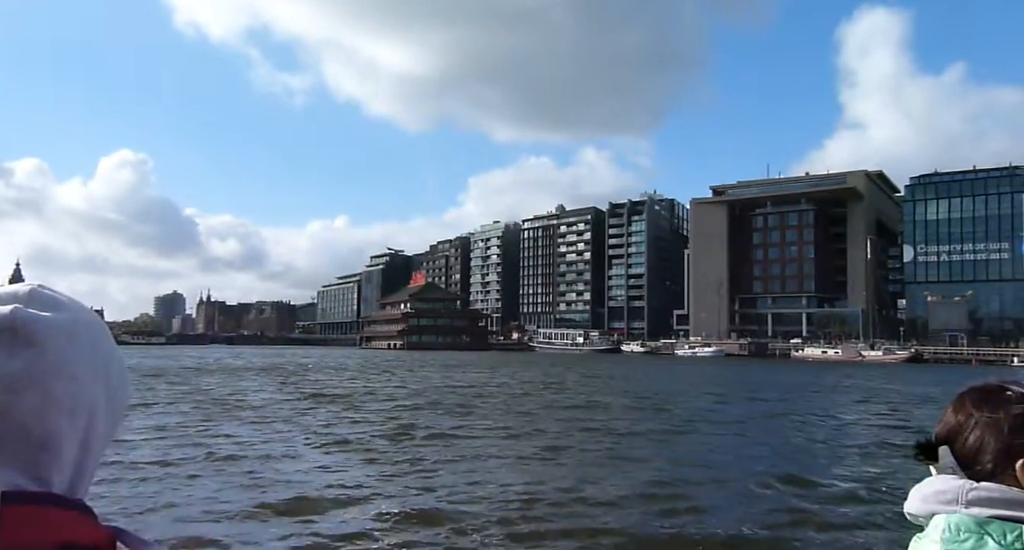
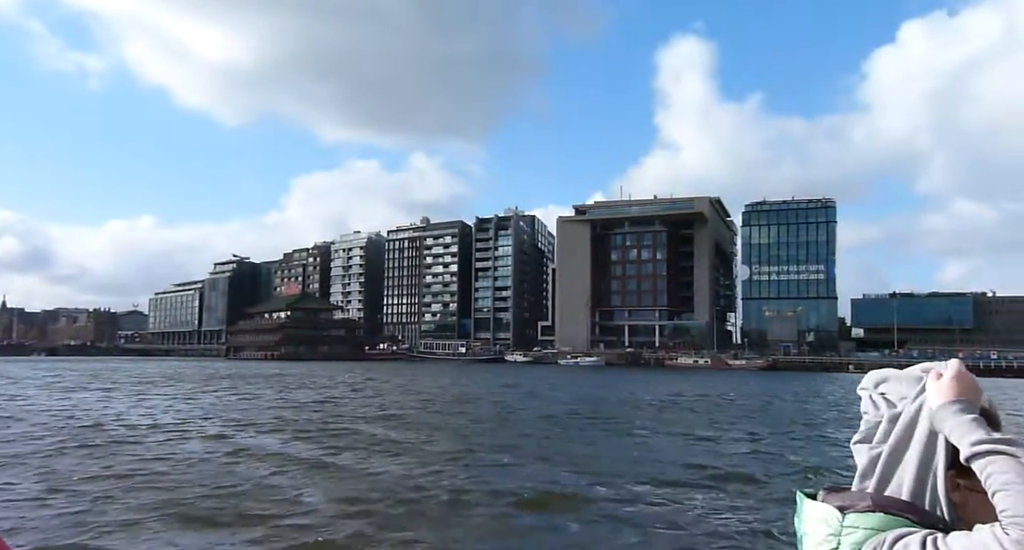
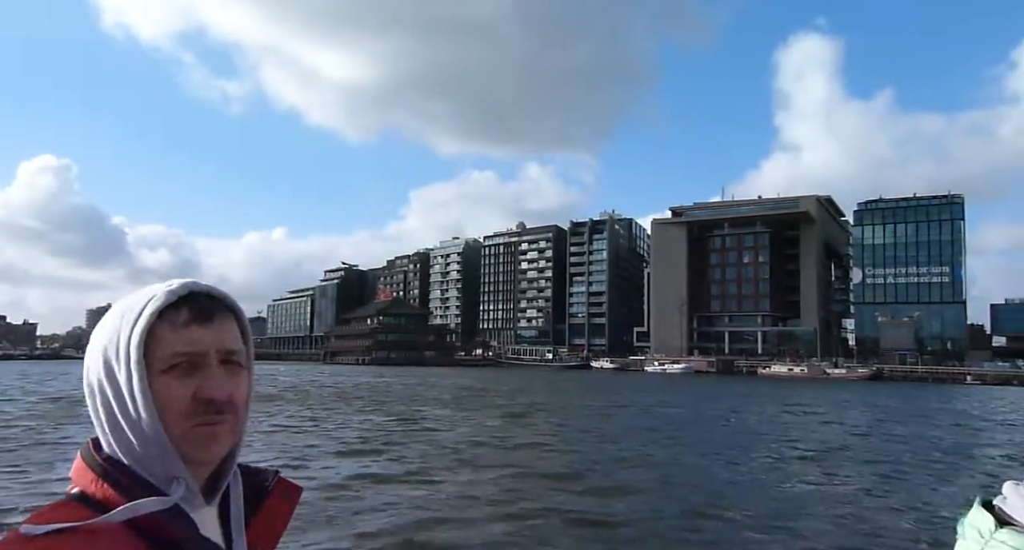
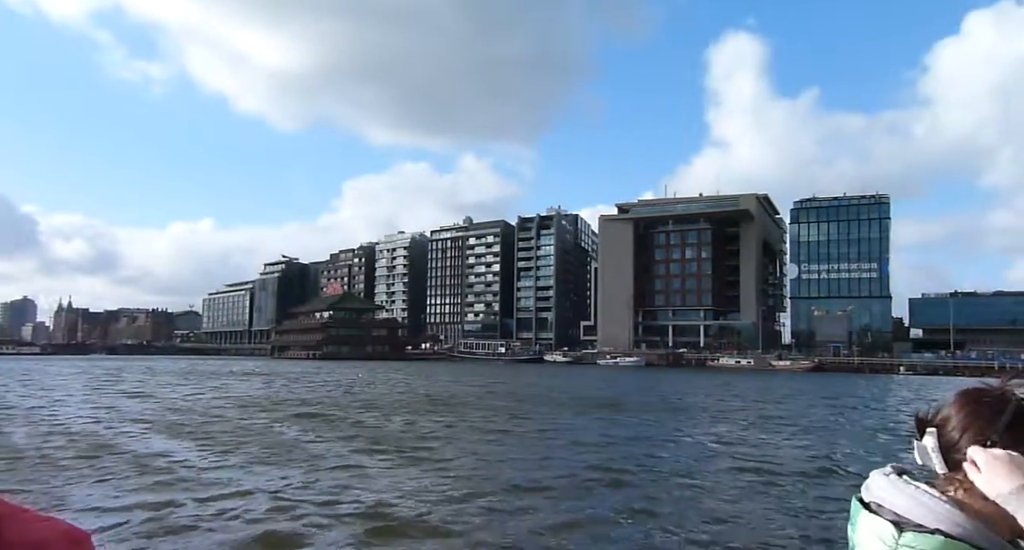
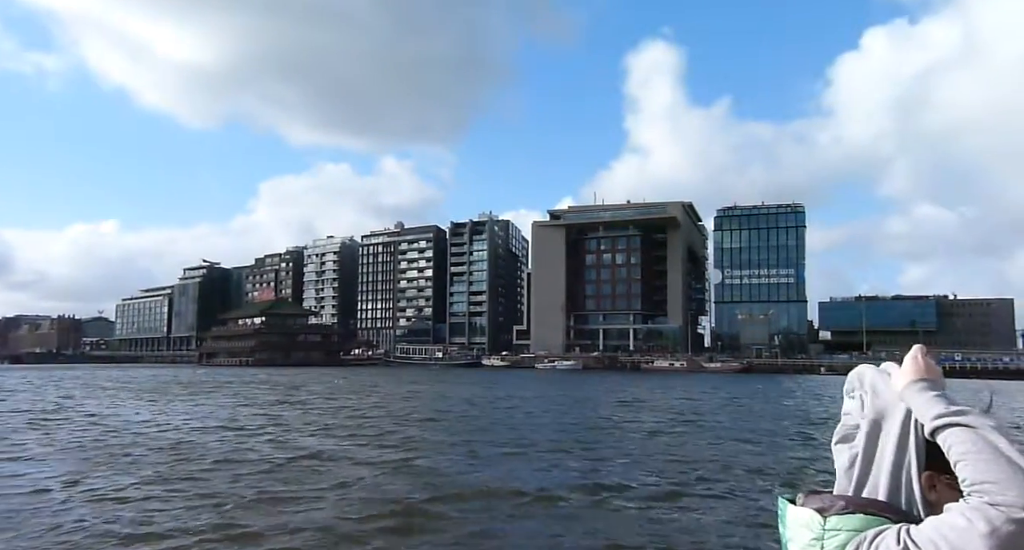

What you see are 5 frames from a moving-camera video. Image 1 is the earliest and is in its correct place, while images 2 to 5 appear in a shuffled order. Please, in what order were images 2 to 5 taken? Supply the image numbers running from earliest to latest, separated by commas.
3, 4, 2, 5
